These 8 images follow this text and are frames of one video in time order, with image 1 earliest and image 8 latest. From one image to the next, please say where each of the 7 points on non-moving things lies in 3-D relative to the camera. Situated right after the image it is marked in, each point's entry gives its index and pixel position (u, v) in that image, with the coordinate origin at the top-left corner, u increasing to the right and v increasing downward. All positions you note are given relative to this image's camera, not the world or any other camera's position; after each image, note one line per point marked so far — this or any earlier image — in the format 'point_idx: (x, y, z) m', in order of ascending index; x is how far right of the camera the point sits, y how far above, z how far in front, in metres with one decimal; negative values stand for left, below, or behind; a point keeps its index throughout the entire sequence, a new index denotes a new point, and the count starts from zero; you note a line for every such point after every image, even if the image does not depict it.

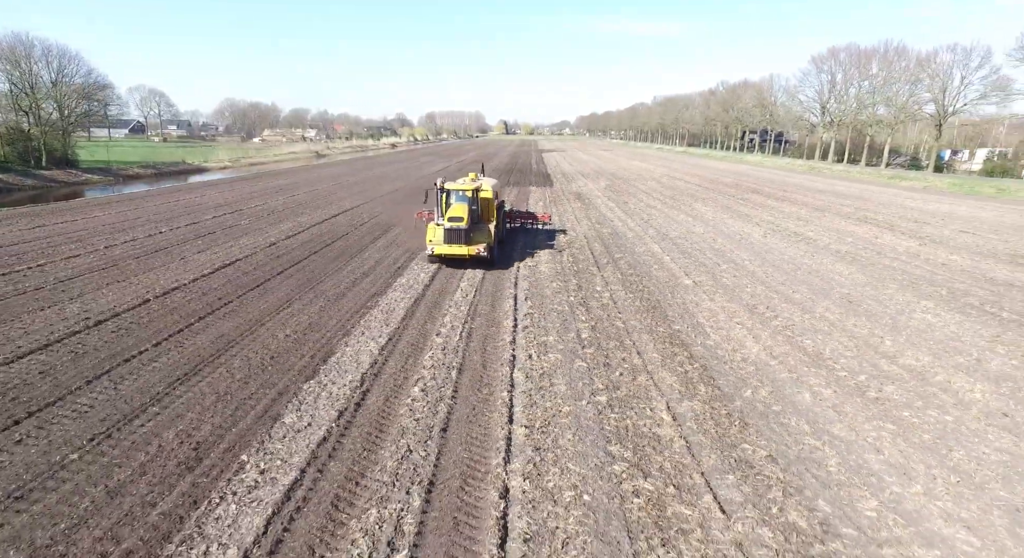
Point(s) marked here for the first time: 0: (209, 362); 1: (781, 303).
0: (-4.4, -1.0, +7.3) m
1: (+5.6, -0.5, +10.7) m
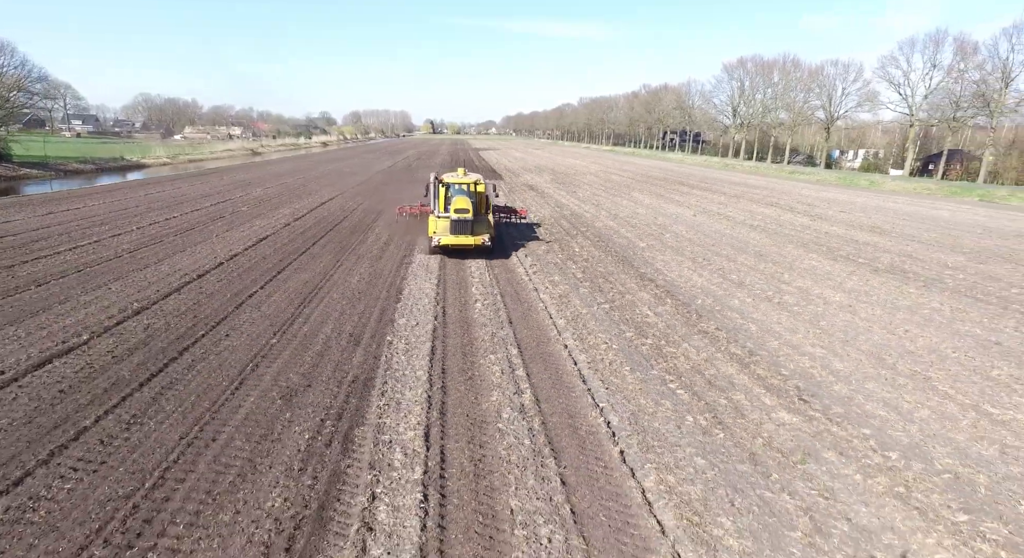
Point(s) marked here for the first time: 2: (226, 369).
0: (-3.8, -0.1, +9.7) m
1: (+5.7, +0.7, +14.4) m
2: (-3.7, -1.0, +6.5) m
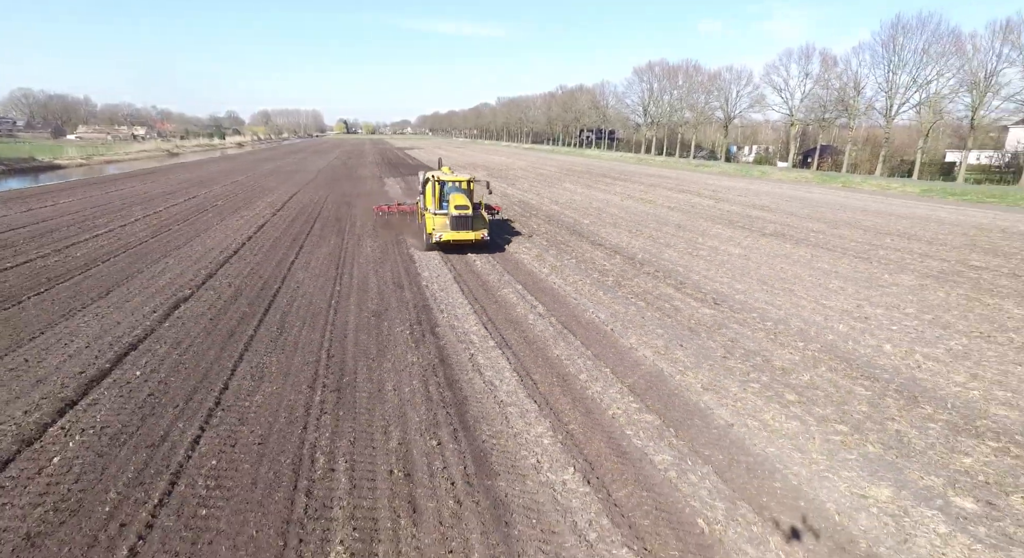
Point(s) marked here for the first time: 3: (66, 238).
0: (-4.0, +0.6, +12.0) m
1: (+4.7, +1.8, +18.0) m
2: (-3.4, -0.3, +8.9) m
3: (-11.2, +1.0, +12.8) m
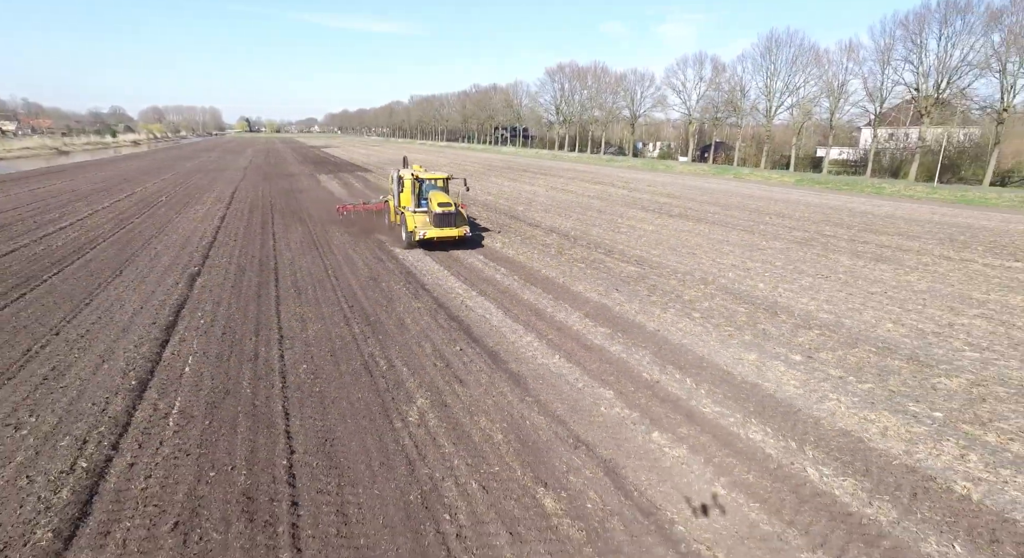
0: (-5.1, +1.1, +13.4) m
1: (+2.5, +2.7, +20.7) m
2: (-4.0, +0.2, +10.4) m
3: (-12.3, +1.2, +13.1) m
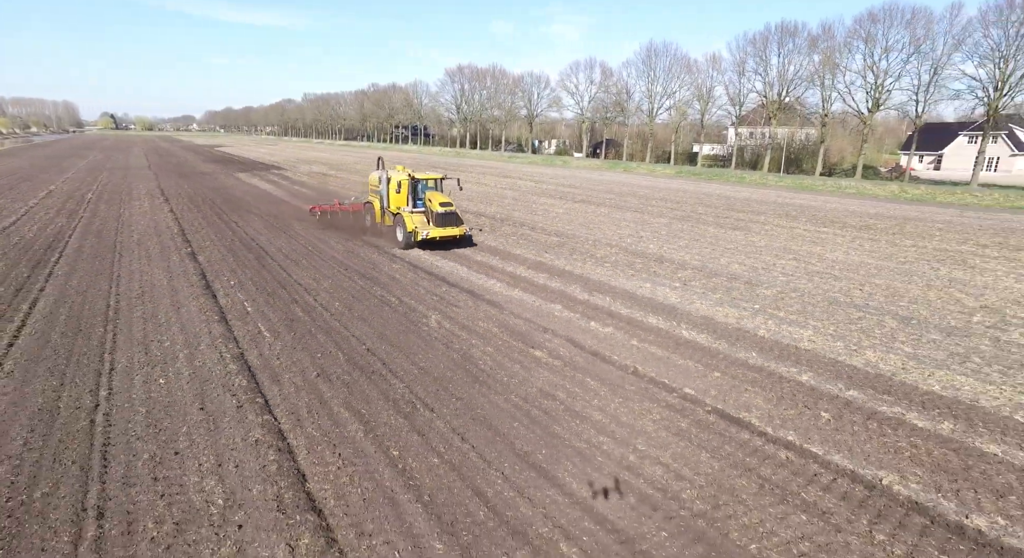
0: (-6.8, +1.6, +14.9) m
1: (-0.8, +3.6, +23.5) m
2: (-5.1, +0.8, +12.2) m
3: (-13.8, +1.4, +13.3) m
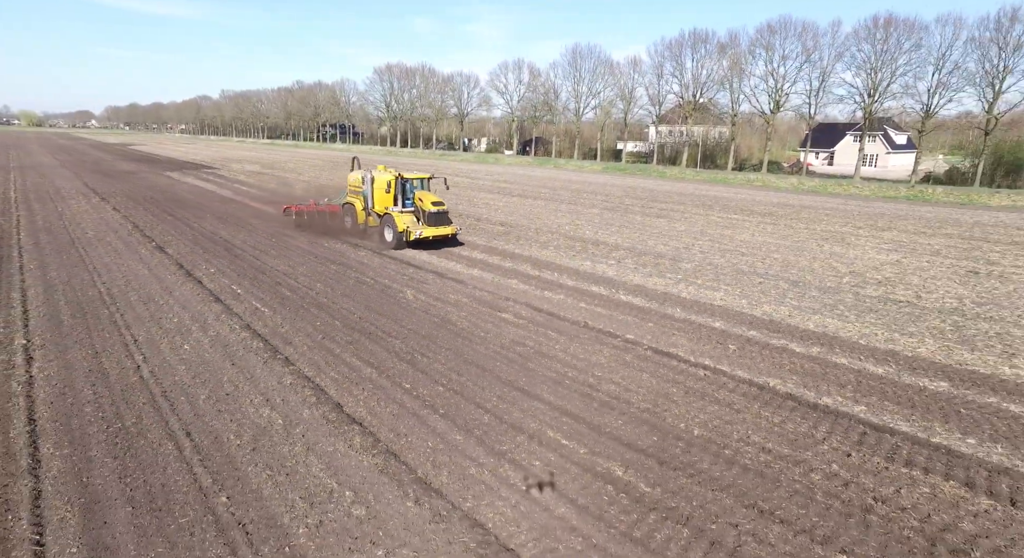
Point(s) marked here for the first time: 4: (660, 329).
0: (-8.3, +1.8, +15.2) m
1: (-3.5, +3.9, +24.5) m
2: (-6.3, +1.0, +12.8) m
3: (-15.1, +1.3, +12.7) m
4: (+2.2, -0.8, +7.8) m
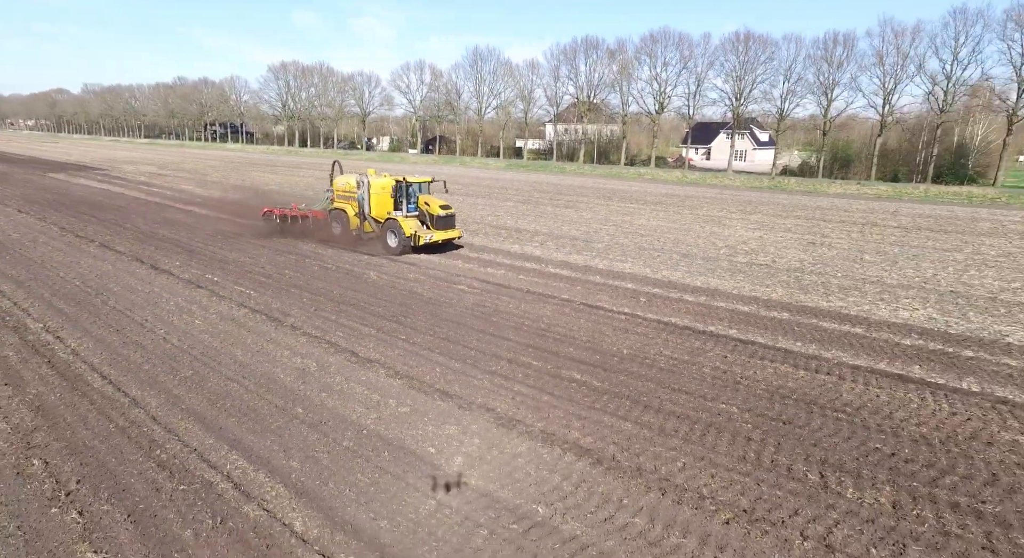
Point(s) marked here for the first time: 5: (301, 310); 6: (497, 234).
0: (-10.4, +1.8, +15.2) m
1: (-7.5, +4.2, +25.1) m
2: (-7.9, +1.1, +13.1) m
3: (-16.5, +1.0, +11.5) m
4: (+1.4, -0.2, +9.8) m
5: (-3.3, -0.5, +7.9) m
6: (-0.4, +1.3, +15.3) m
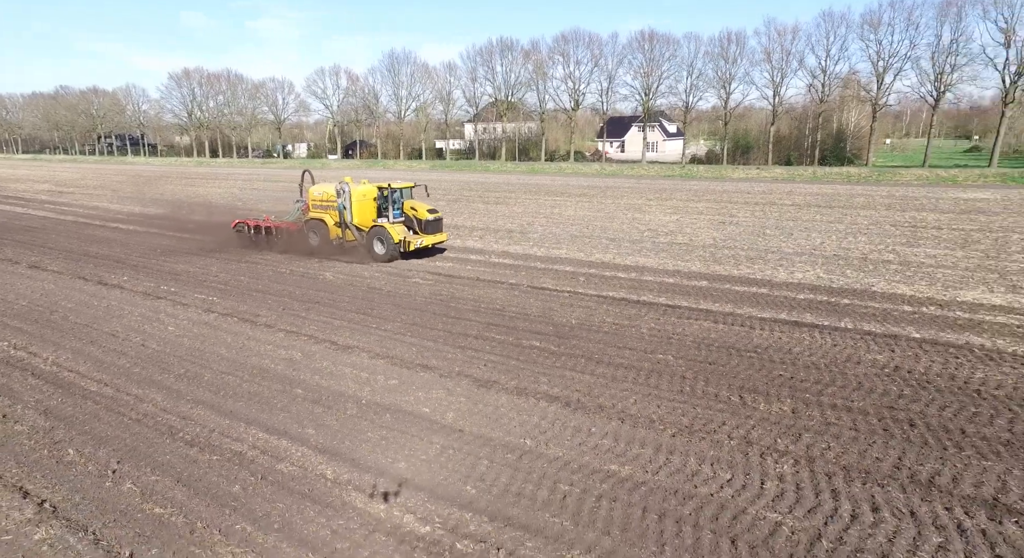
0: (-12.1, +1.2, +14.5) m
1: (-10.7, +3.7, +24.7) m
2: (-9.3, +0.7, +12.8) m
3: (-17.6, -0.1, +10.0) m
4: (+0.5, +0.1, +10.7) m
5: (-3.9, -0.5, +8.2) m
6: (-2.3, +1.5, +16.0) m
